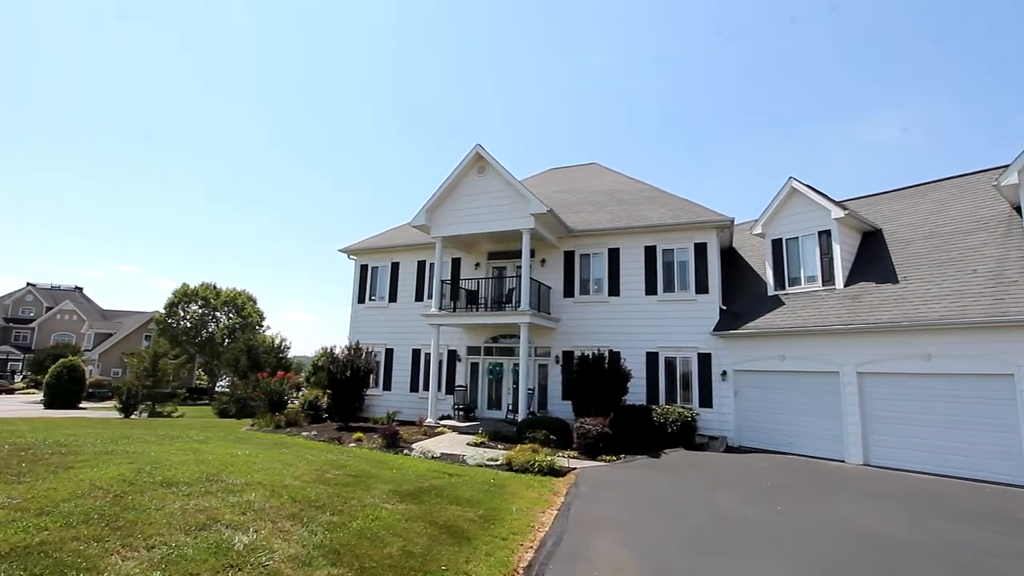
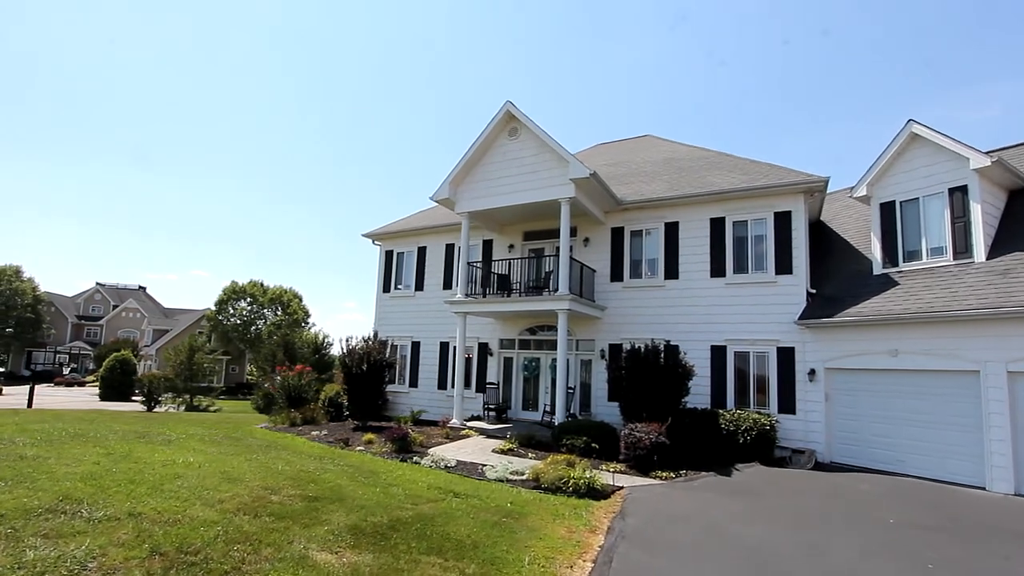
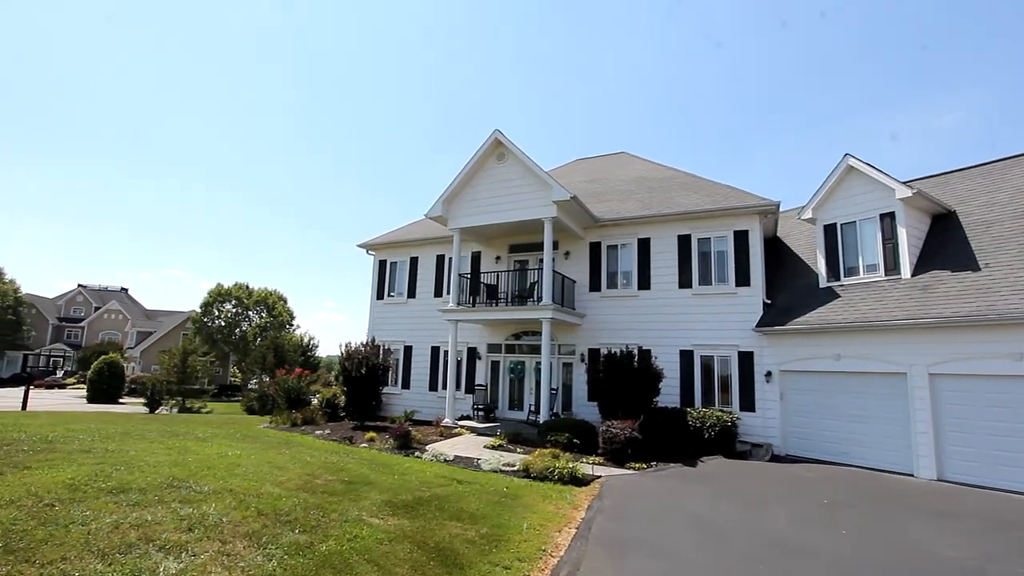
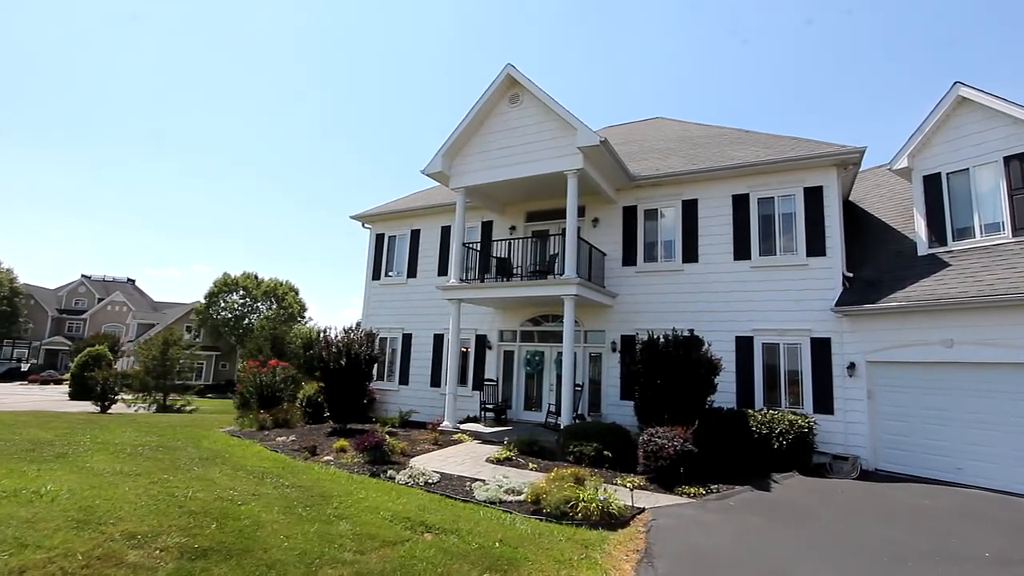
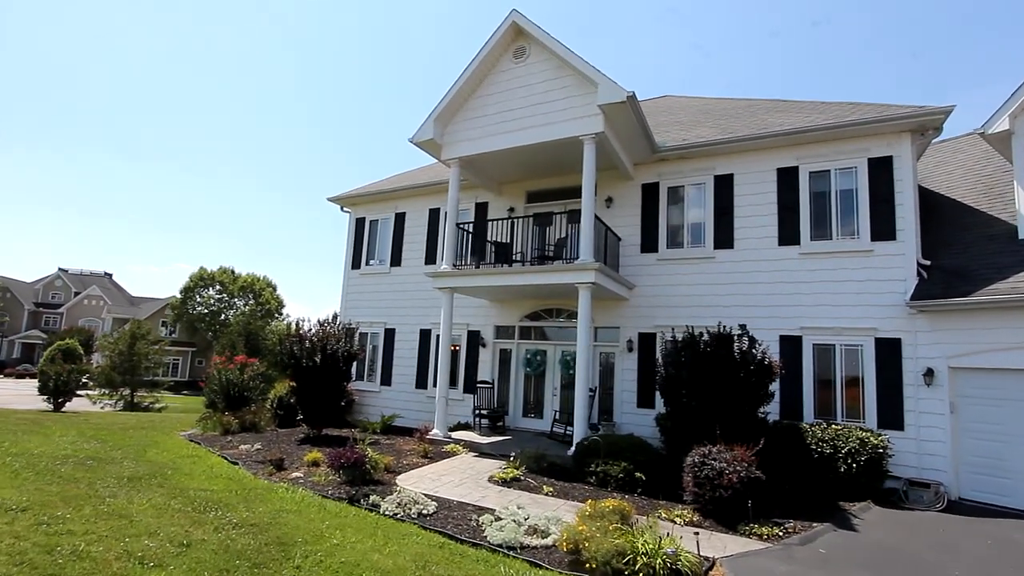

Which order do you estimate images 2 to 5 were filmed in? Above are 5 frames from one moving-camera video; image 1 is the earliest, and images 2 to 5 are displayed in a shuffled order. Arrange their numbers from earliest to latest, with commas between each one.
3, 2, 4, 5
